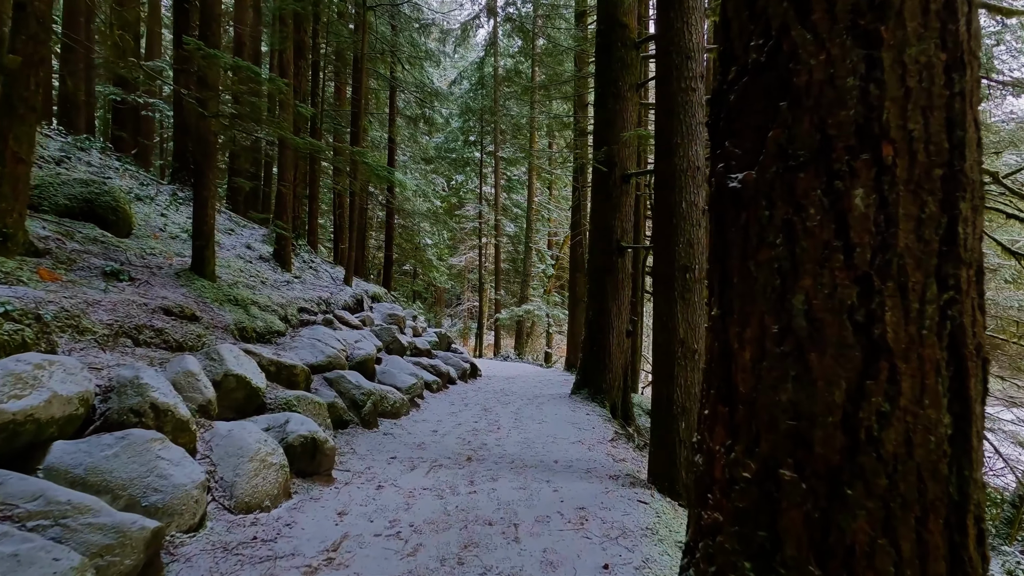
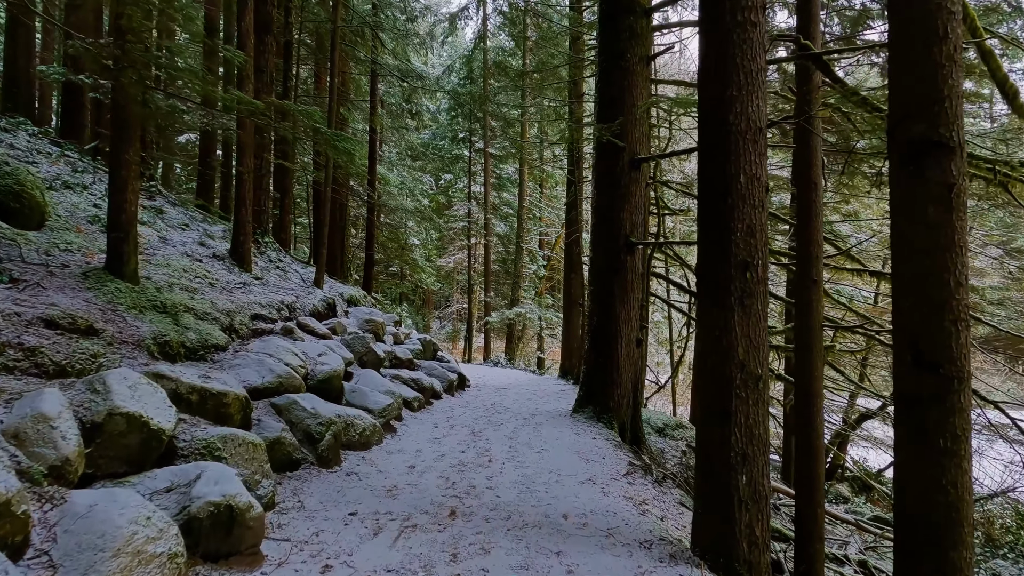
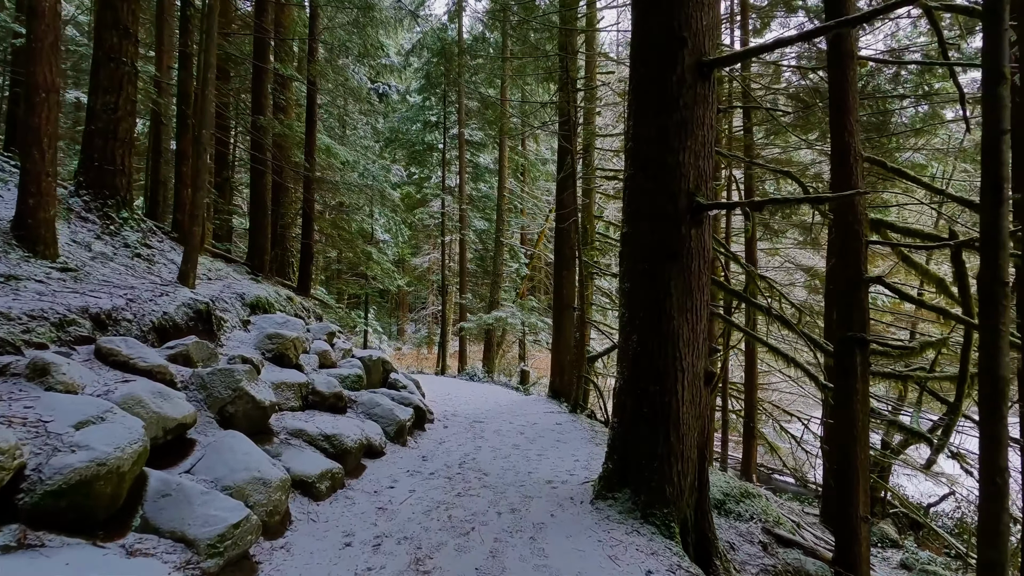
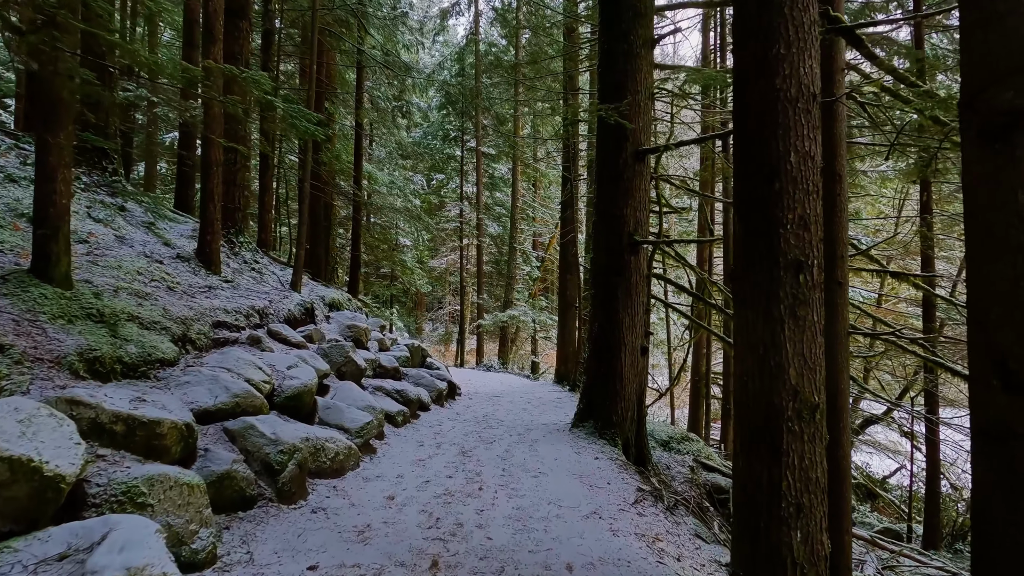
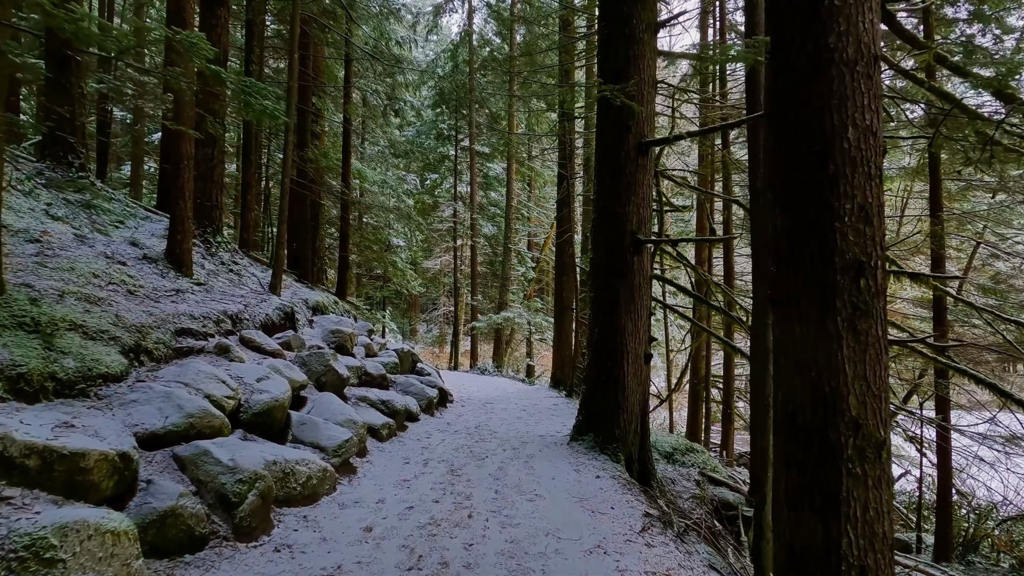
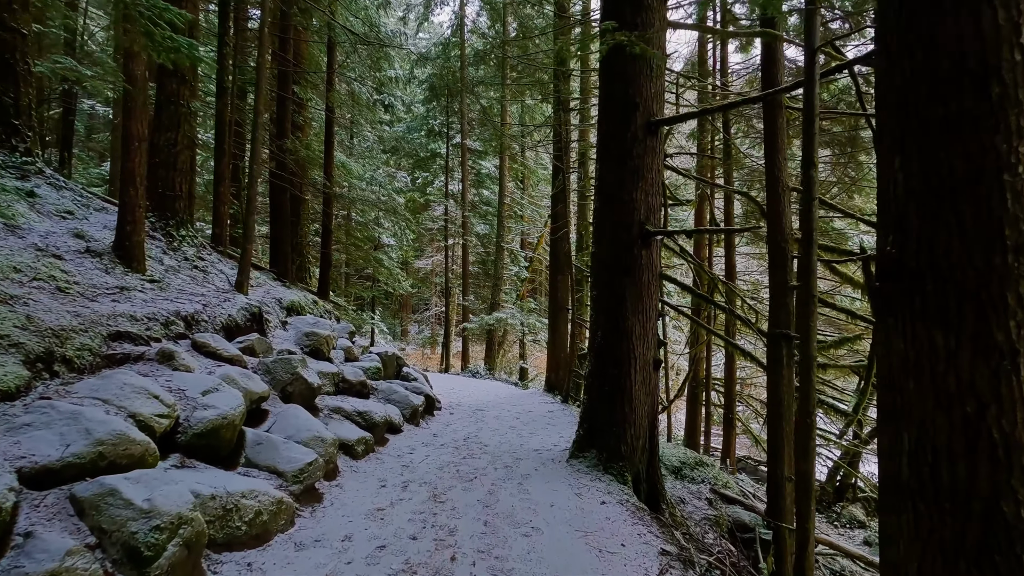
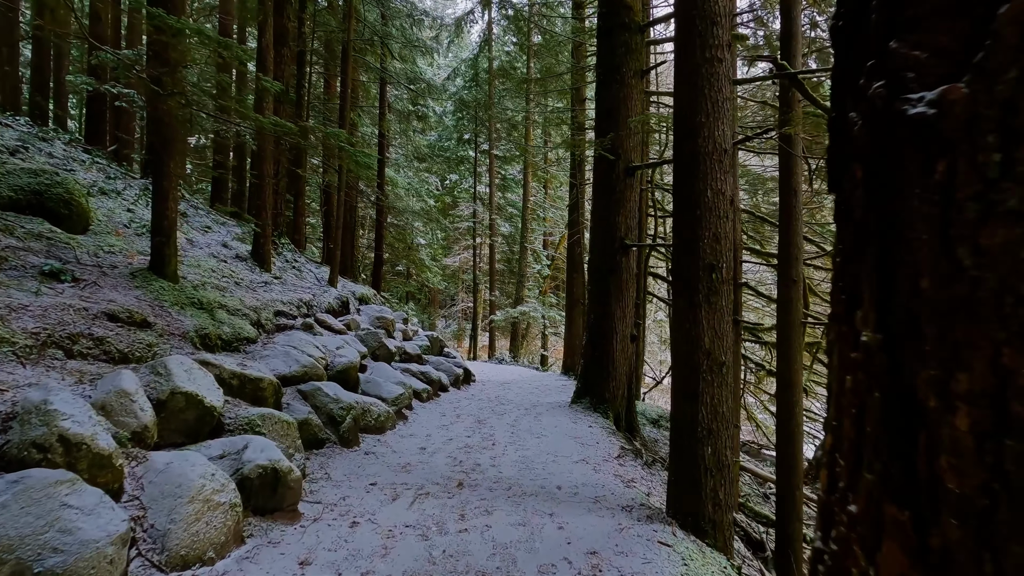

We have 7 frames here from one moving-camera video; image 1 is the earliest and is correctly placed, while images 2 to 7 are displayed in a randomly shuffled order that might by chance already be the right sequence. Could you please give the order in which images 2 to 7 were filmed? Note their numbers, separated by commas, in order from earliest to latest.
7, 2, 4, 5, 6, 3
